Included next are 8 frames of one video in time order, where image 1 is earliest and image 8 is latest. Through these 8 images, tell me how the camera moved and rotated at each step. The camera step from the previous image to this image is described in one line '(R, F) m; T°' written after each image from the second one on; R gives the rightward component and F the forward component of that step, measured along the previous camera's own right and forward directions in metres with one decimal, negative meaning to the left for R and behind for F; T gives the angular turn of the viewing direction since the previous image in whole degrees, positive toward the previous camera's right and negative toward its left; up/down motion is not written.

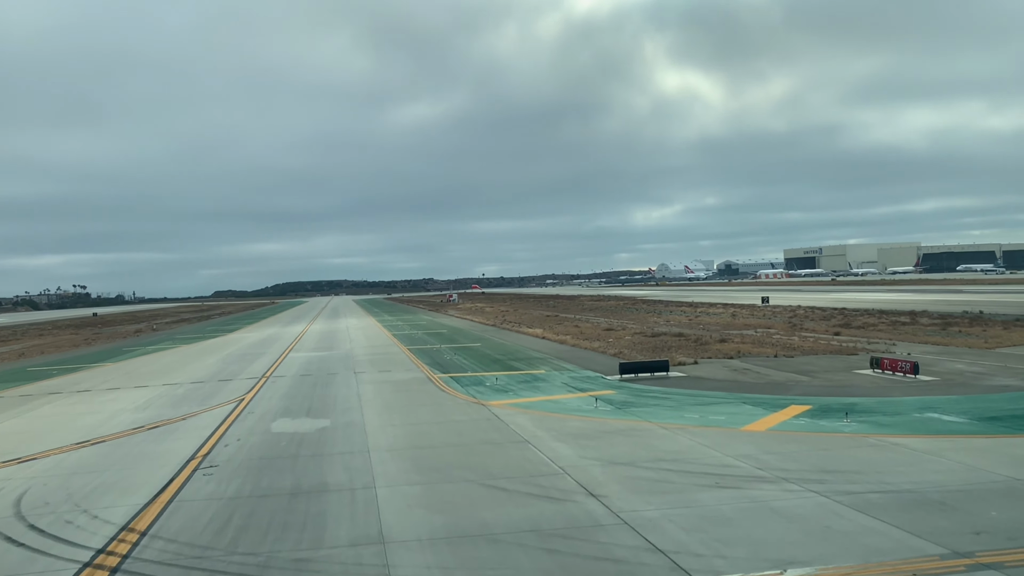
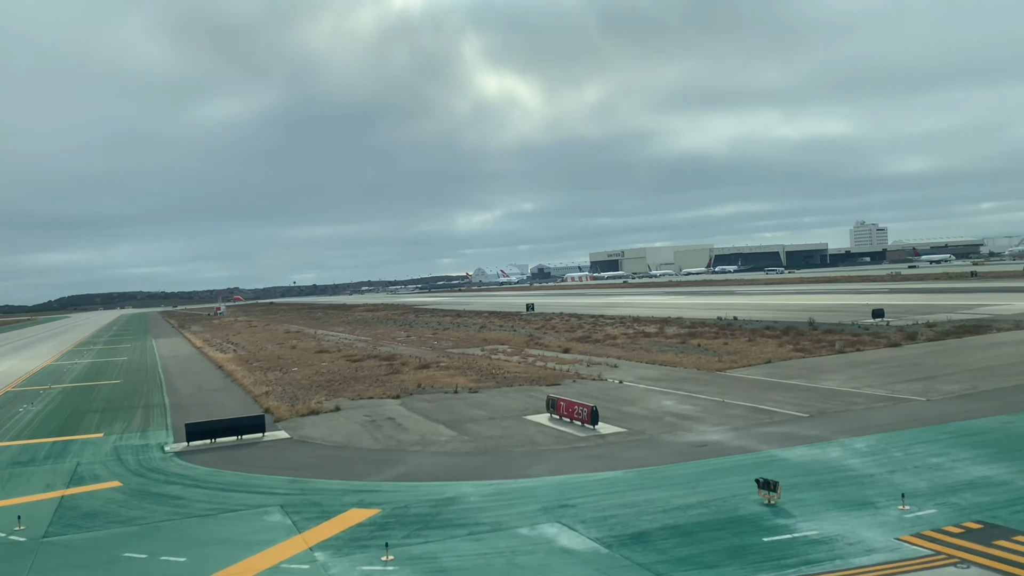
(+3.9, +5.0) m; +12°
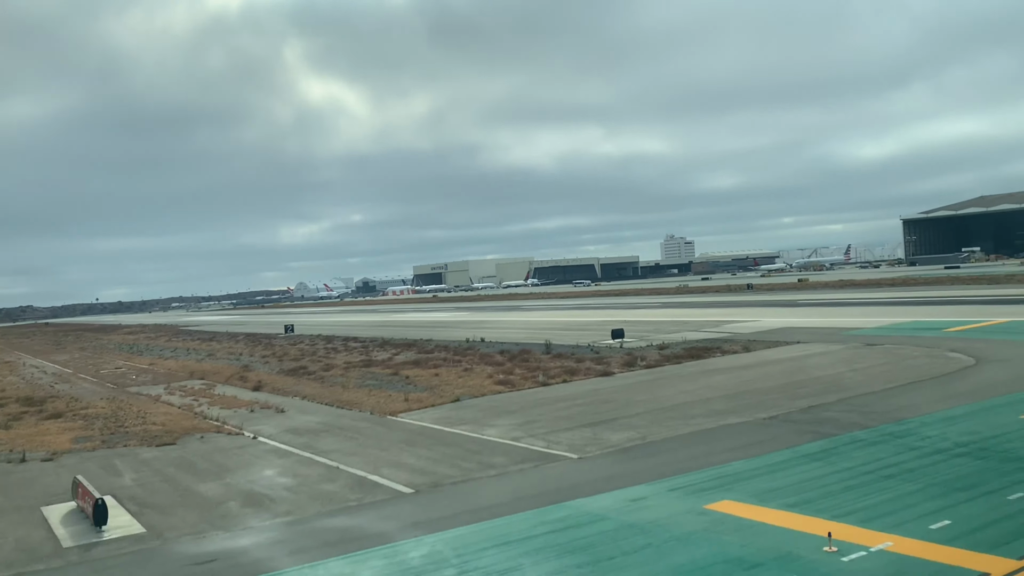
(+3.0, +2.6) m; +11°
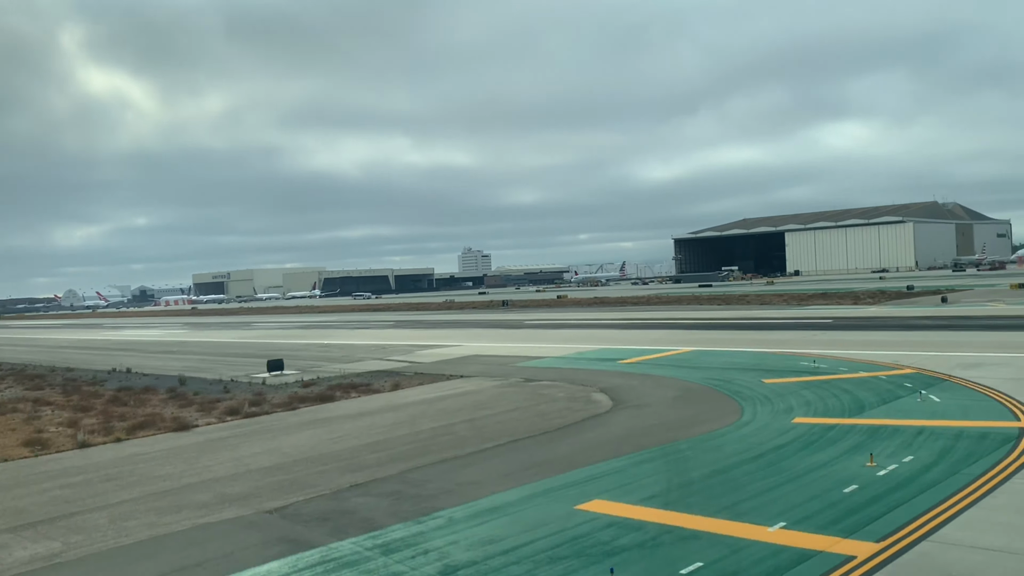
(+3.3, +2.6) m; +13°
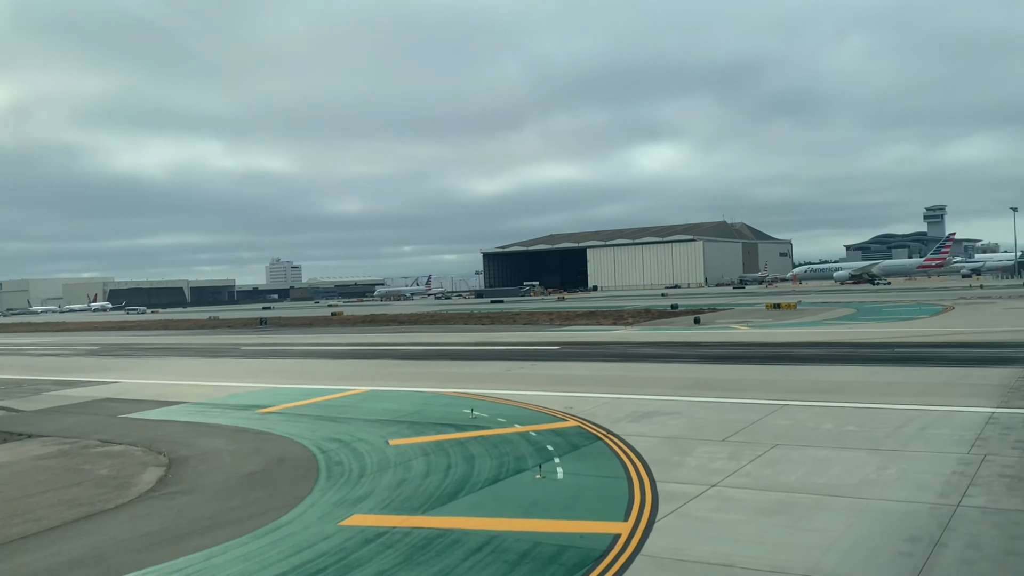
(+3.1, +2.8) m; +12°
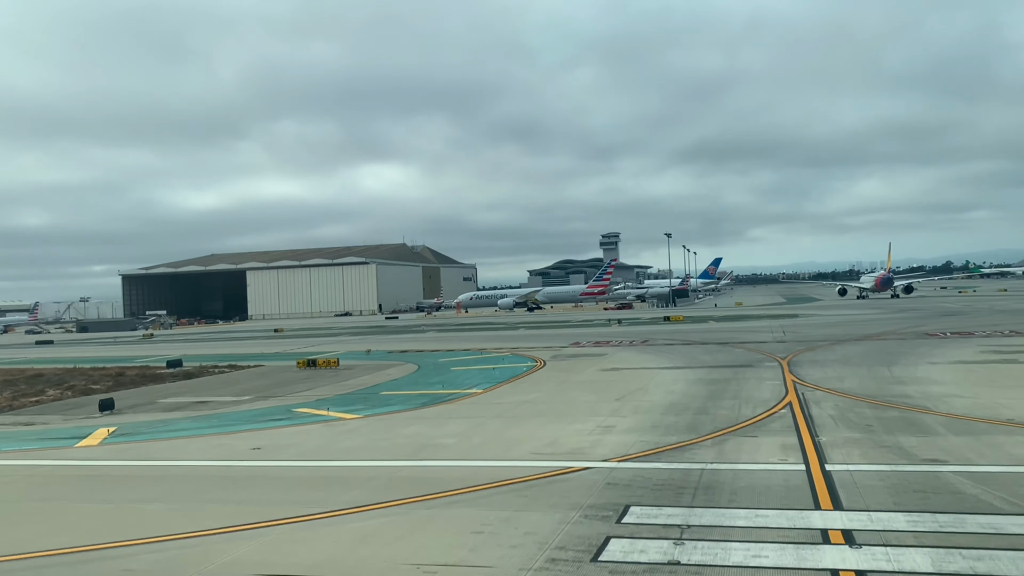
(+8.9, +12.2) m; +18°
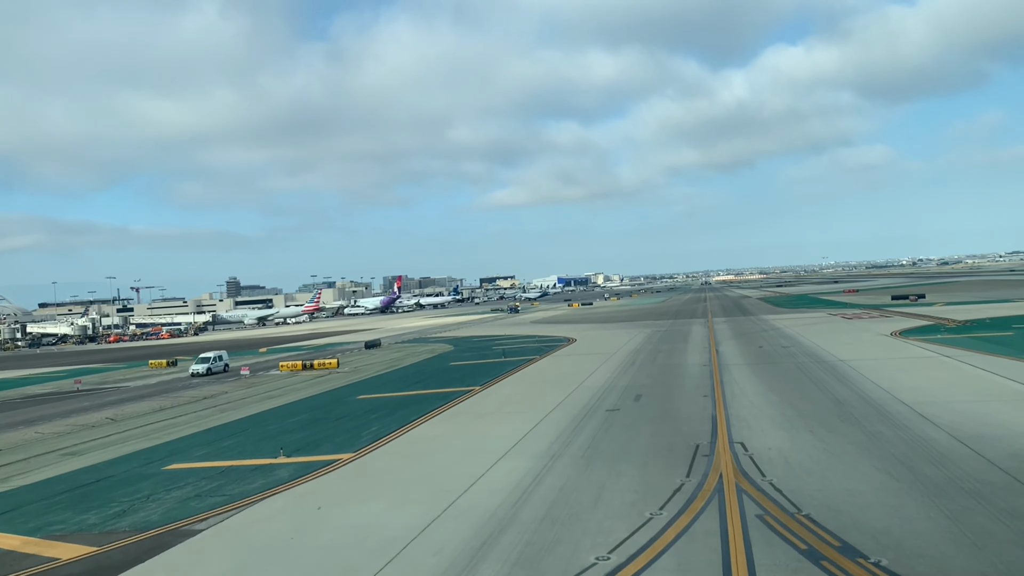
(-1.5, +2.3) m; +11°
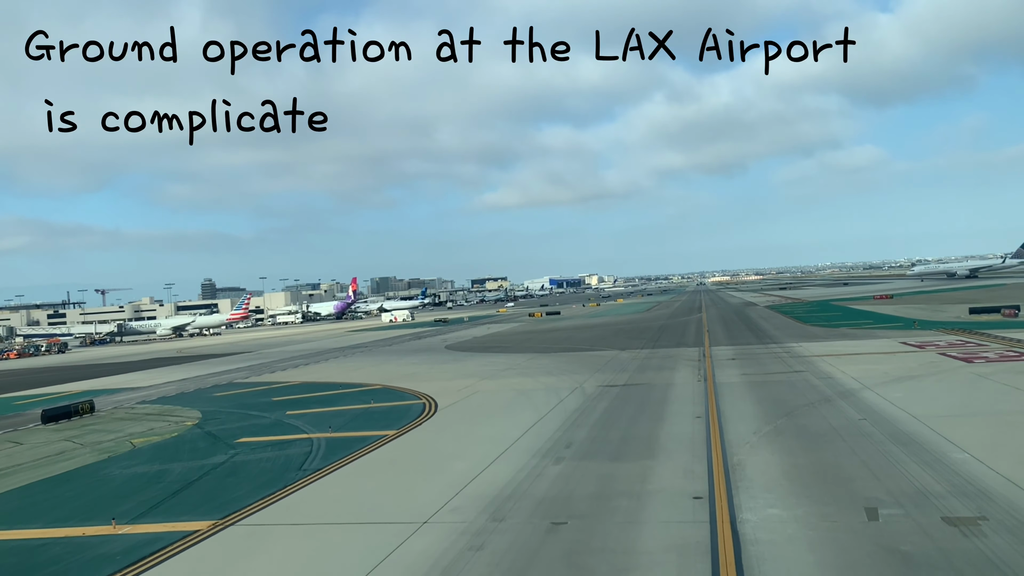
(+6.4, +28.9) m; 0°
